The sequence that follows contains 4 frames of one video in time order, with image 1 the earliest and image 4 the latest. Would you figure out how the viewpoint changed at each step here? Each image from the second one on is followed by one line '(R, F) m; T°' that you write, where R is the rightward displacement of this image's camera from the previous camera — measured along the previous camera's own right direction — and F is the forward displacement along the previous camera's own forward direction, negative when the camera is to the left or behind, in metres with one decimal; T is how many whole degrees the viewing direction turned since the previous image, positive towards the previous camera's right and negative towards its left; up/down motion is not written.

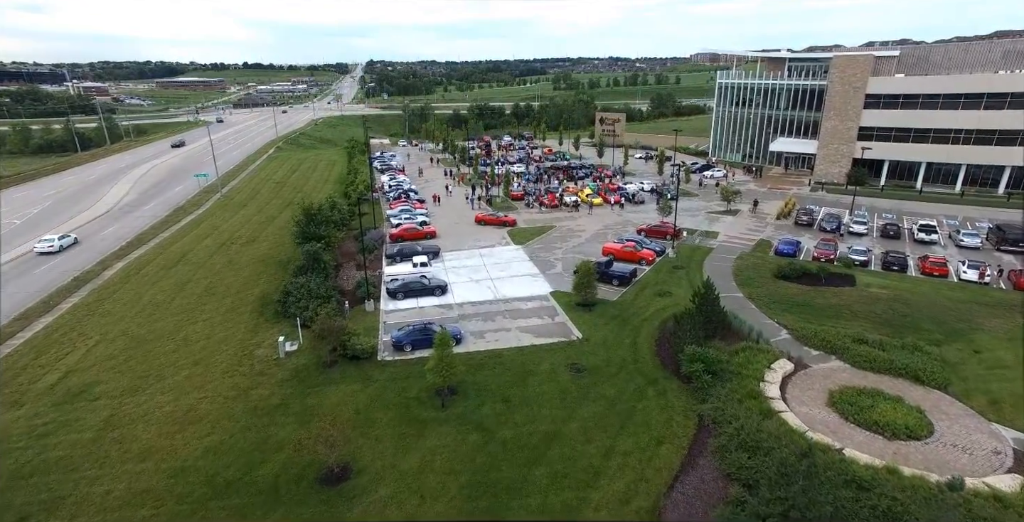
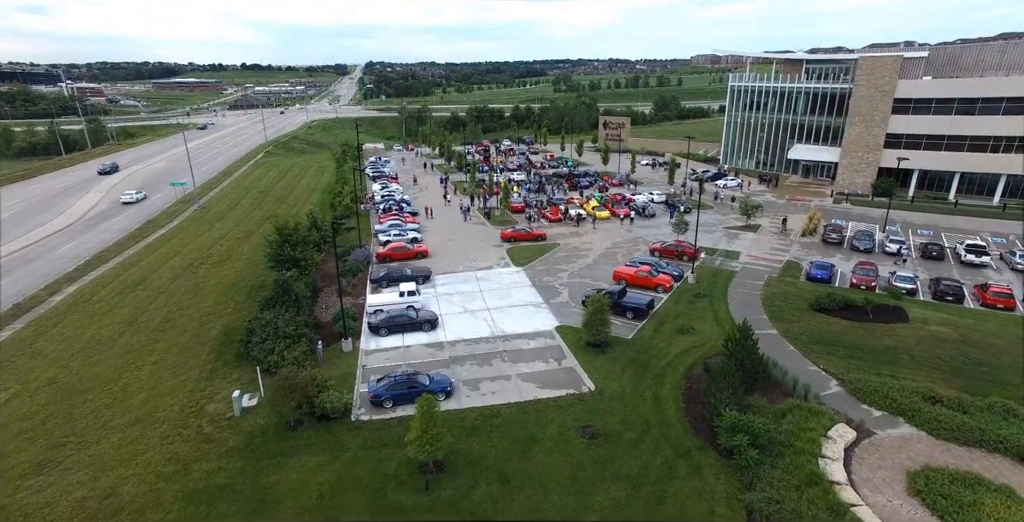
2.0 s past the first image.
(0.0, +3.4) m; 0°
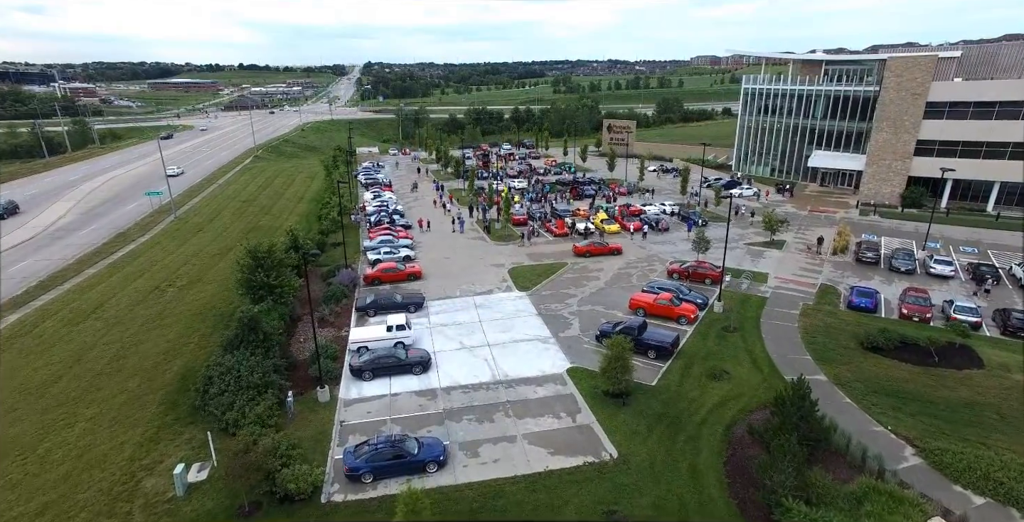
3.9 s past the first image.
(-0.2, +3.2) m; 0°
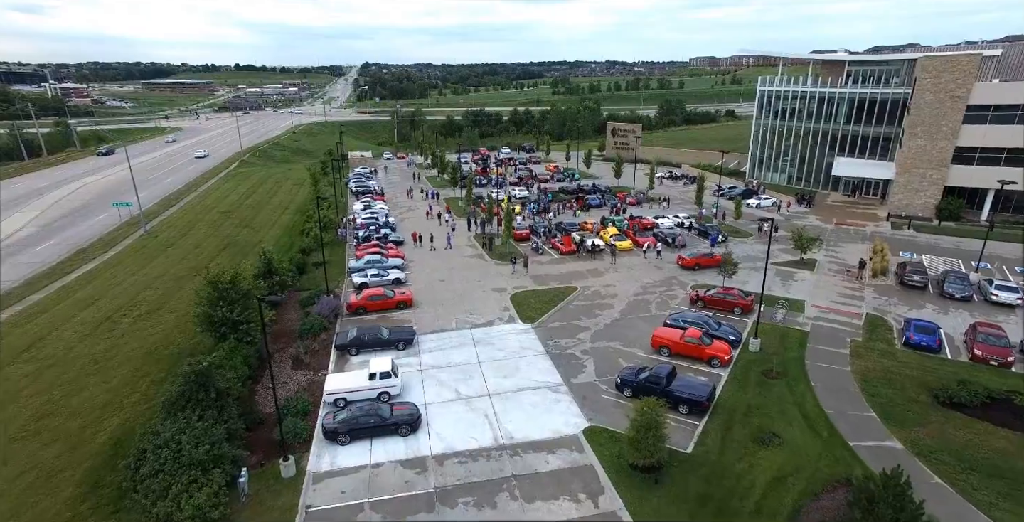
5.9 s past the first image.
(-0.3, +3.4) m; 0°
